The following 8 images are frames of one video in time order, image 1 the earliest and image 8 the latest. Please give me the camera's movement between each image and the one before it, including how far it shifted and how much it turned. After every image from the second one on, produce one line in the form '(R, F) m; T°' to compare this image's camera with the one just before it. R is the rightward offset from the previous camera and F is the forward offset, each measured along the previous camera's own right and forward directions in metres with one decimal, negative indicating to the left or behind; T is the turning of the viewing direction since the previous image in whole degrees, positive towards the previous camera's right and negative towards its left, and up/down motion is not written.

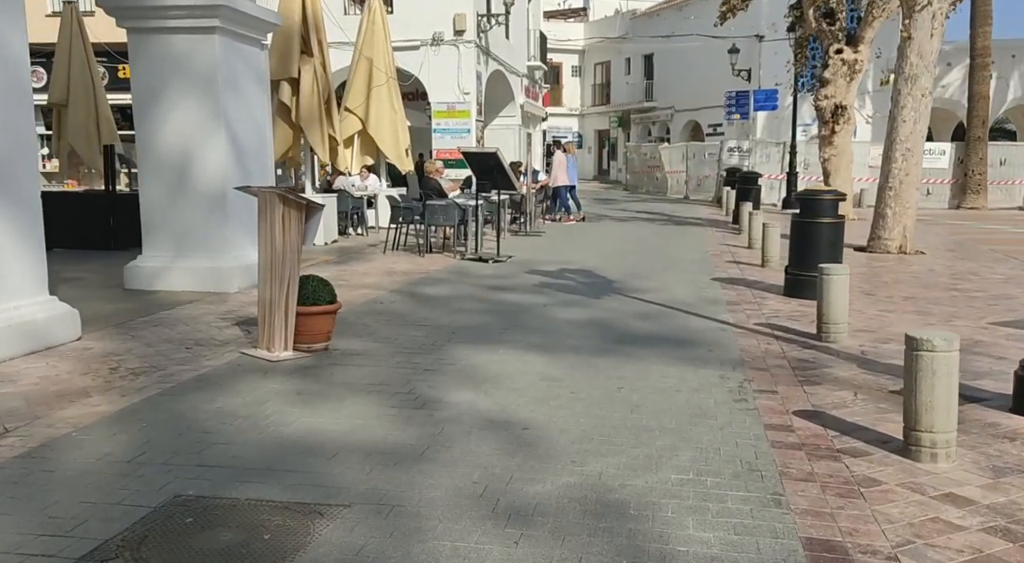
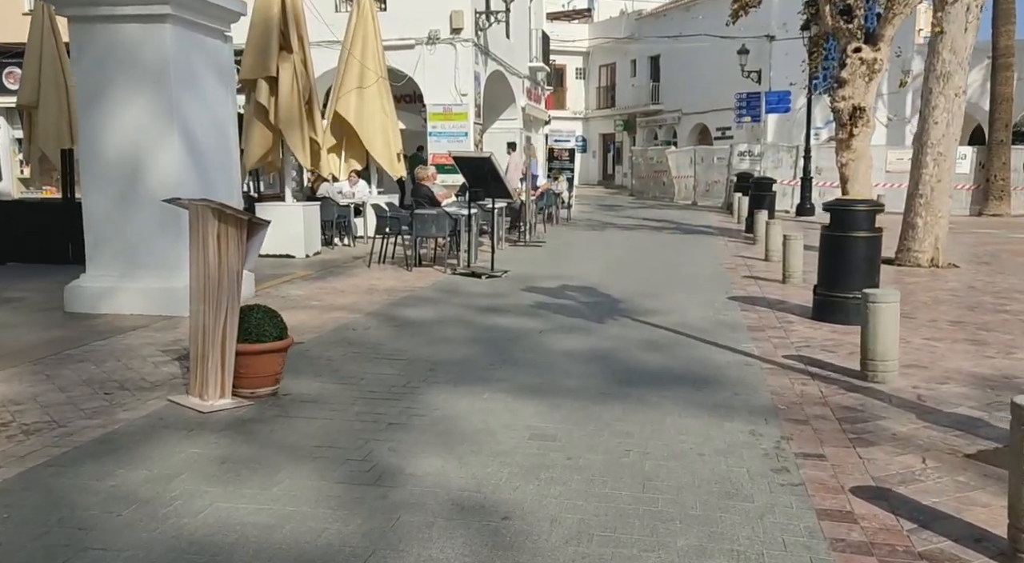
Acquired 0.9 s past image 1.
(+0.1, +1.2) m; 0°
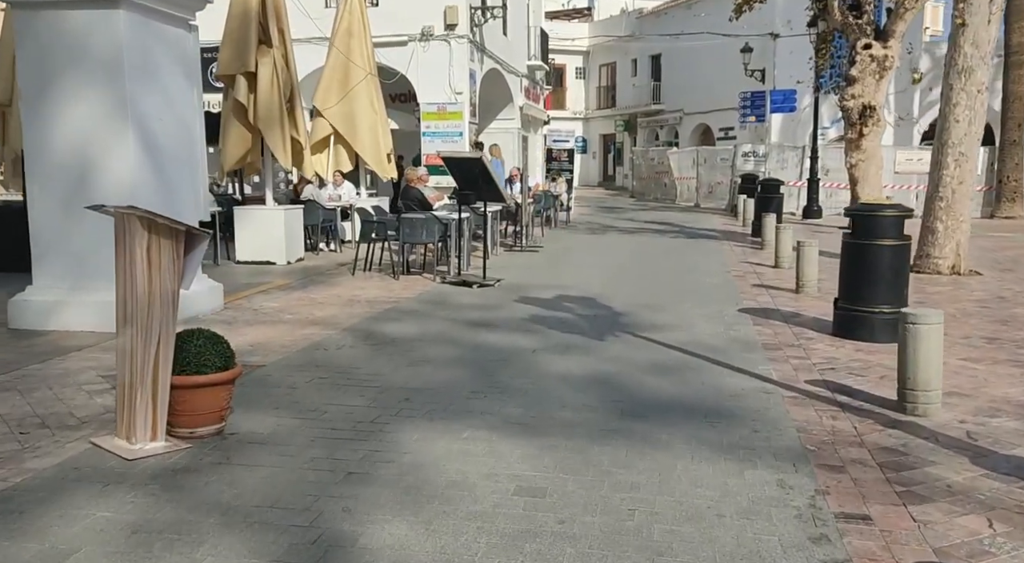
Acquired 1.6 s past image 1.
(+0.1, +0.8) m; 0°
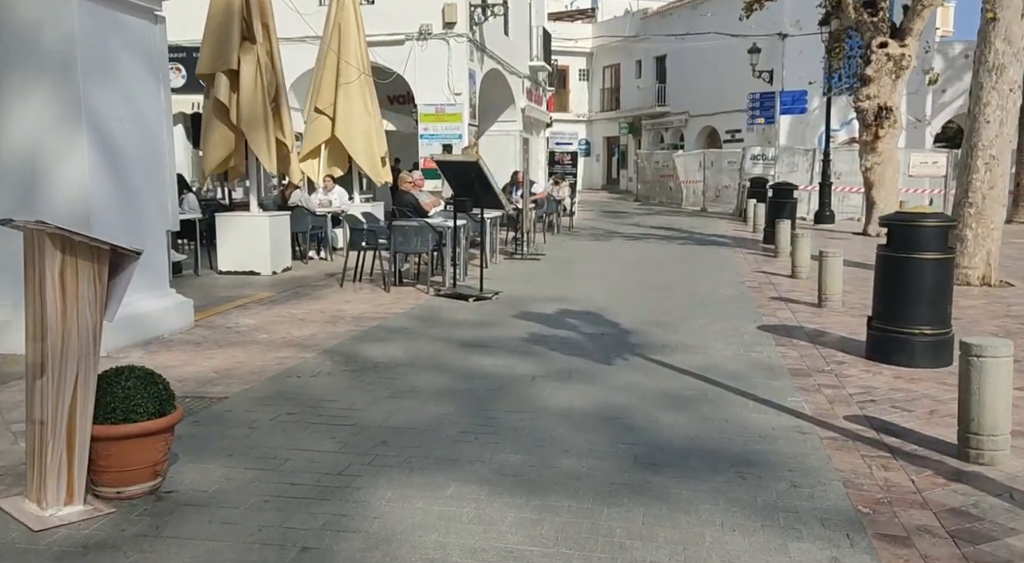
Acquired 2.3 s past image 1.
(0.0, +0.8) m; 0°
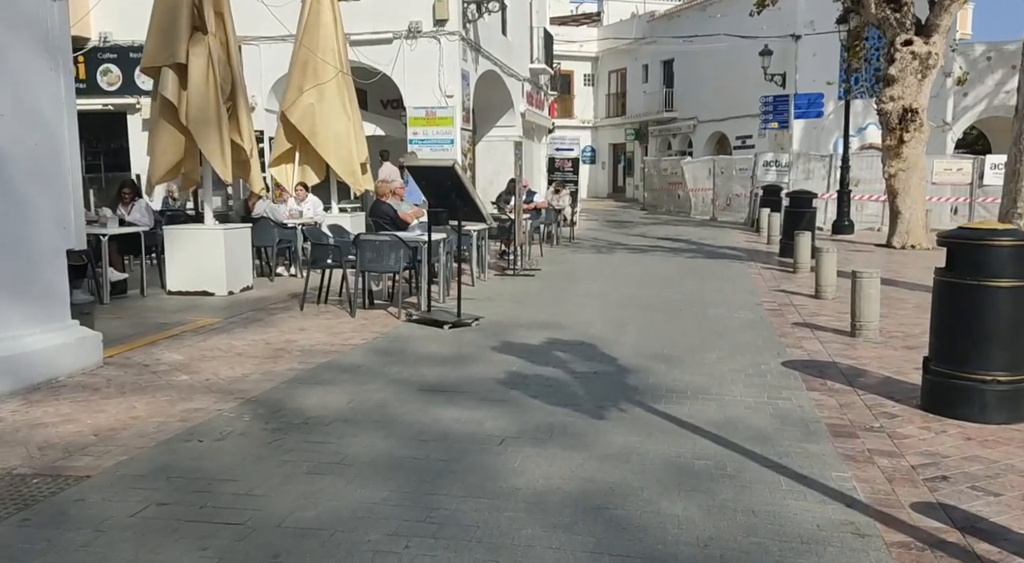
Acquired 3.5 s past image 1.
(+0.3, +1.5) m; -1°
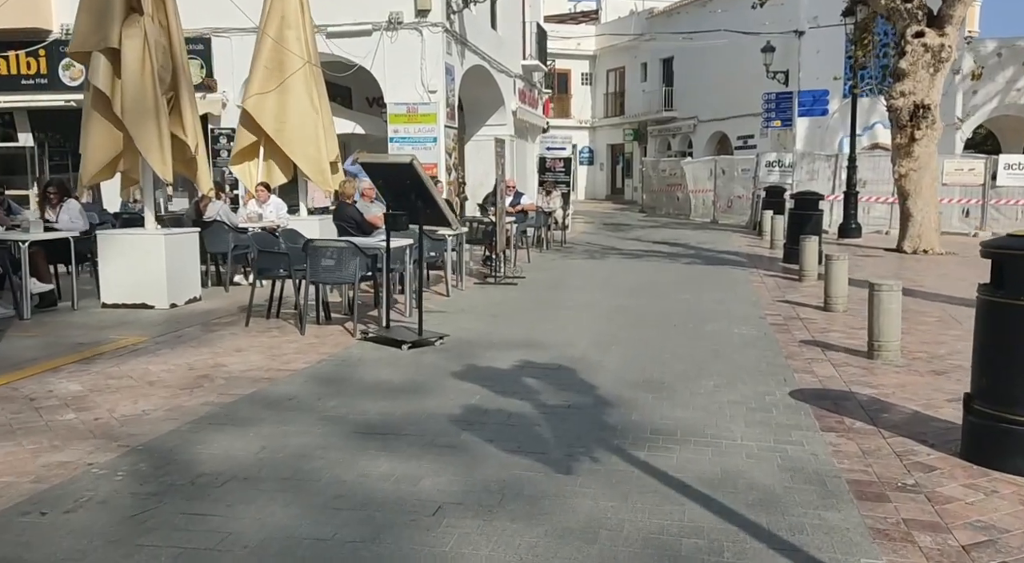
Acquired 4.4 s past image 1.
(+0.3, +1.1) m; 0°
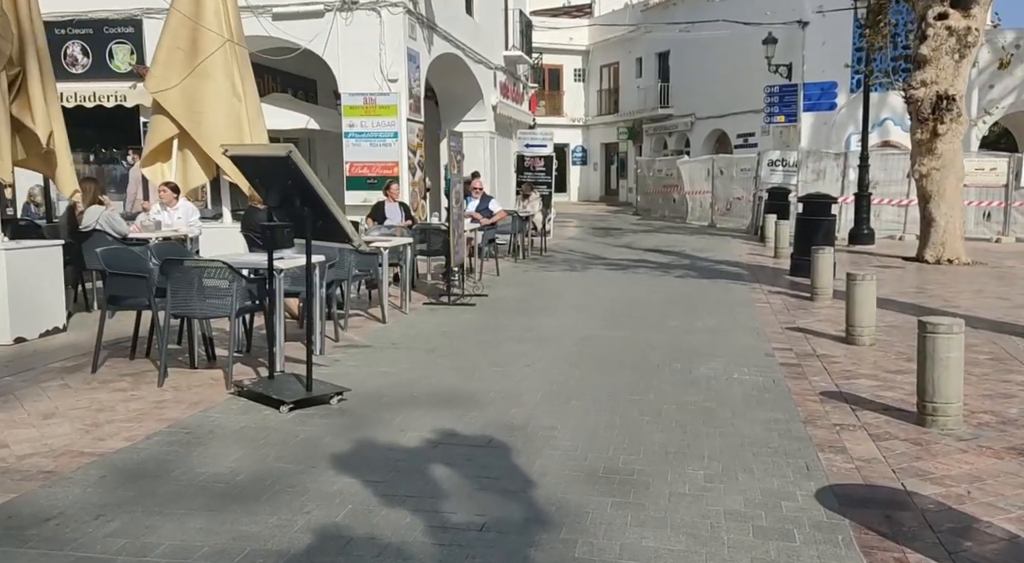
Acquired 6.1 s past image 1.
(+0.5, +2.1) m; 0°
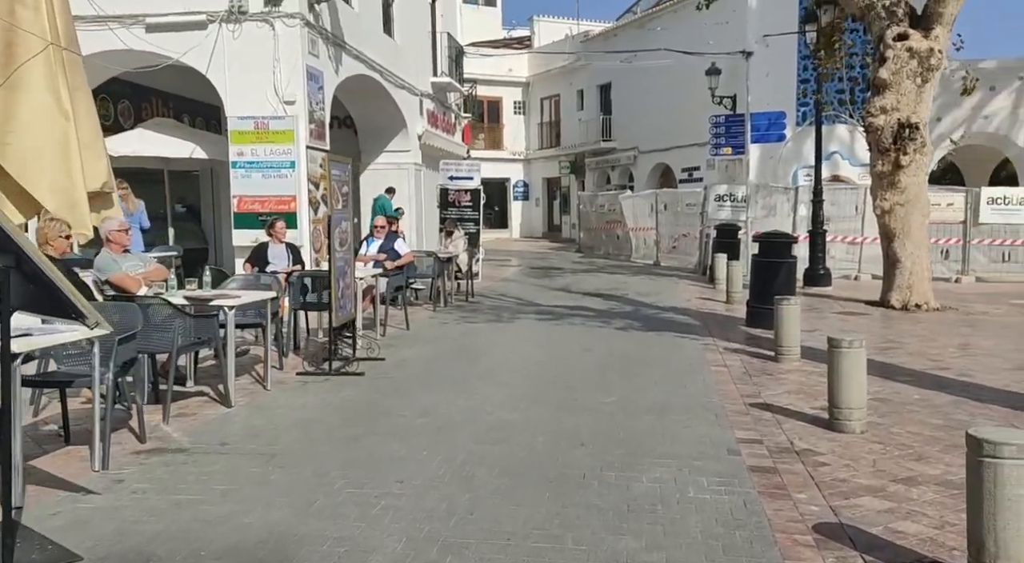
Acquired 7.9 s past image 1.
(+0.5, +2.1) m; +3°
